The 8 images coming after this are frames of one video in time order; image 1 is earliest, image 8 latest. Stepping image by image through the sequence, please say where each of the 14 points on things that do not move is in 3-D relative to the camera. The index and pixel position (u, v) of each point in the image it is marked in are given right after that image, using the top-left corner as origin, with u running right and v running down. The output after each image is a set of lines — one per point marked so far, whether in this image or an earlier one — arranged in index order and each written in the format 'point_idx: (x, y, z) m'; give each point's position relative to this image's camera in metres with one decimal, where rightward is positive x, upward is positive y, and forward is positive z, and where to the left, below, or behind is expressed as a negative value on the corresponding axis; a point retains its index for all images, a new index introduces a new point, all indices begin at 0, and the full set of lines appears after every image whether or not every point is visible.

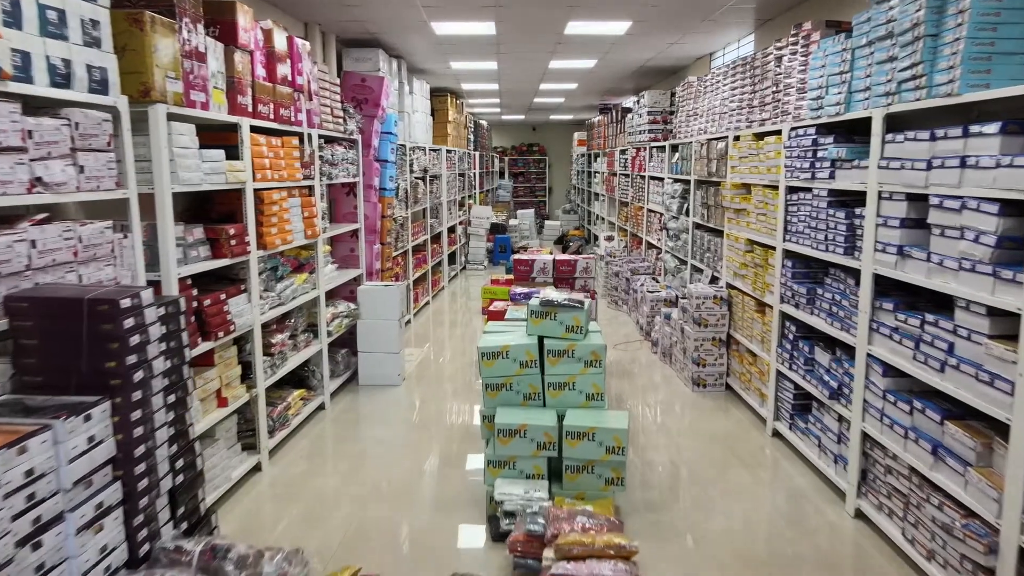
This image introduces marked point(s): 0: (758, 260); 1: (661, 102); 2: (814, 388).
0: (+1.4, +0.1, +4.2) m
1: (+1.5, +1.8, +7.3) m
2: (+1.4, -0.5, +3.5) m
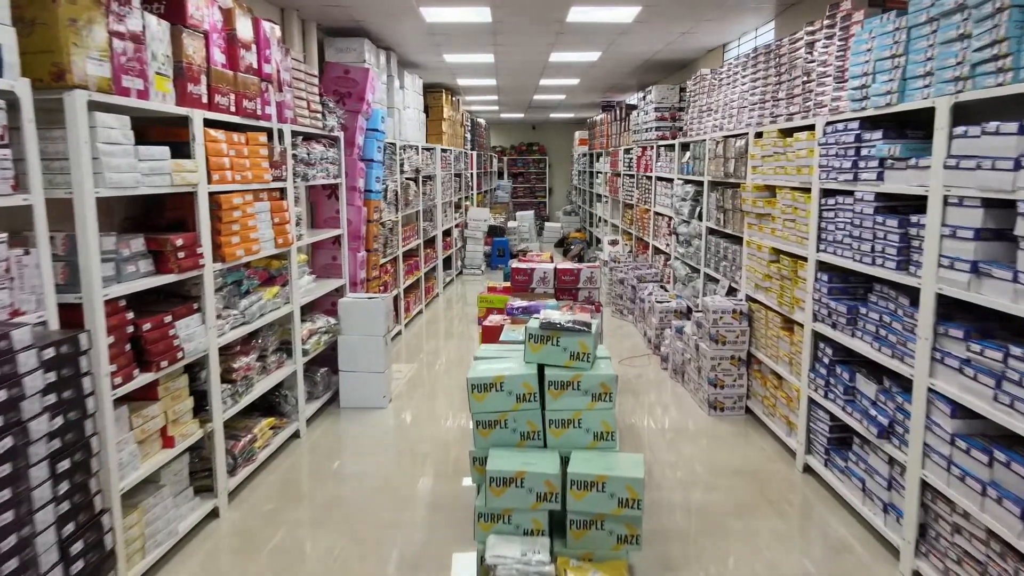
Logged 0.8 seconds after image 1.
0: (+1.4, +0.1, +3.7) m
1: (+1.5, +1.8, +6.9) m
2: (+1.4, -0.5, +3.0) m
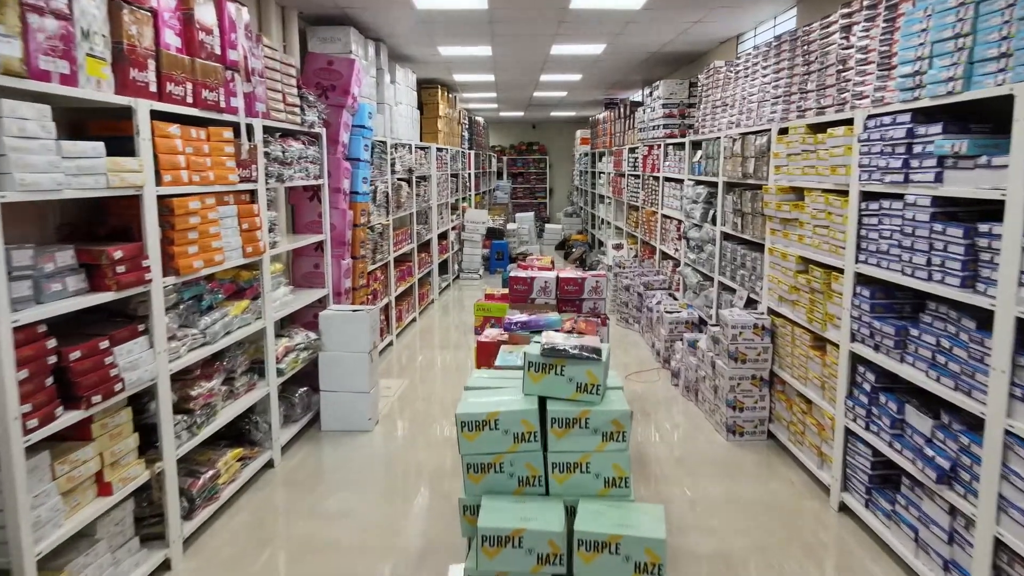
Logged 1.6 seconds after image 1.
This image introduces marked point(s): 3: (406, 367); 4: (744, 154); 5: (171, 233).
0: (+1.4, 0.0, +3.3) m
1: (+1.4, +1.7, +6.4) m
2: (+1.4, -0.6, +2.6) m
3: (-0.8, -0.6, +5.7) m
4: (+1.3, +0.8, +4.3) m
5: (-1.2, +0.2, +2.7) m
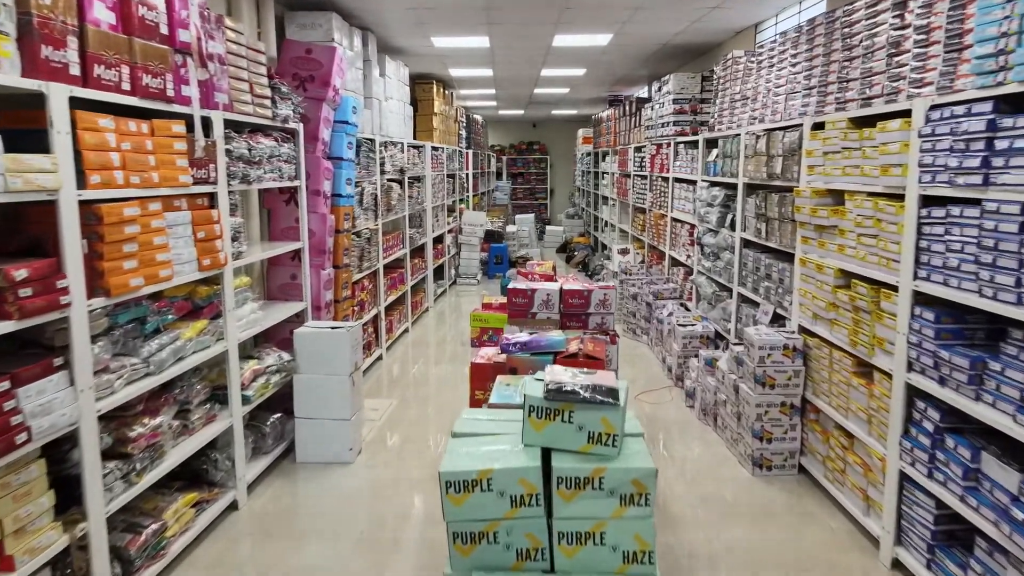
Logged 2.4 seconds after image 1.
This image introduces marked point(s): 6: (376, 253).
0: (+1.3, -0.1, +2.9) m
1: (+1.4, +1.6, +6.0) m
2: (+1.4, -0.7, +2.1) m
3: (-0.8, -0.7, +5.3) m
4: (+1.3, +0.7, +3.9) m
5: (-1.2, +0.1, +2.3) m
6: (-1.0, +0.3, +5.5) m
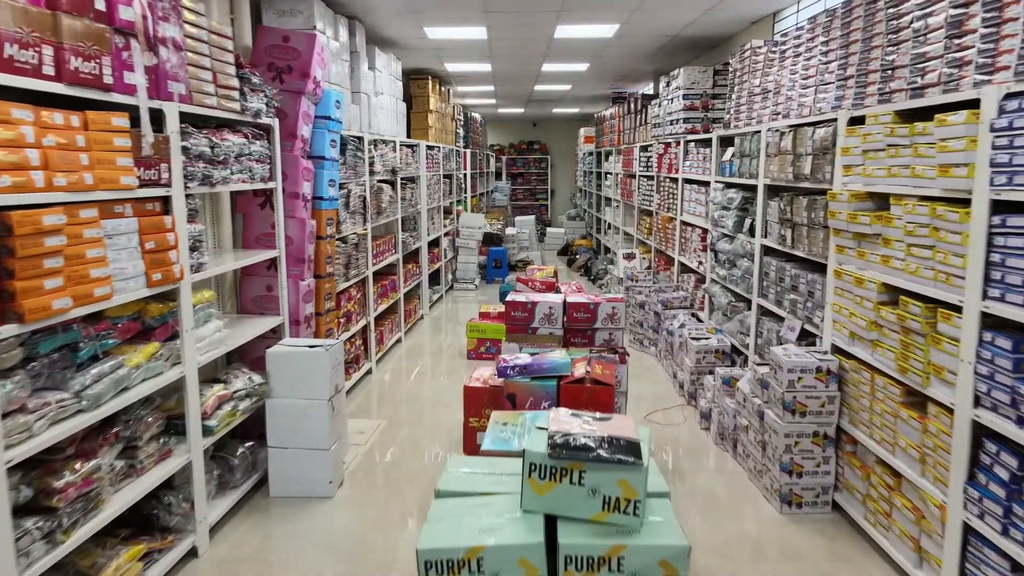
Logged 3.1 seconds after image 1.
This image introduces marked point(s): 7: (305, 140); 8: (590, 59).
0: (+1.3, -0.1, +2.5) m
1: (+1.4, +1.6, +5.6) m
2: (+1.4, -0.7, +1.8) m
3: (-0.8, -0.7, +4.9) m
4: (+1.3, +0.6, +3.5) m
5: (-1.3, +0.1, +1.9) m
6: (-1.0, +0.2, +5.1) m
7: (-1.1, +0.8, +3.8) m
8: (+0.7, +2.2, +7.1) m
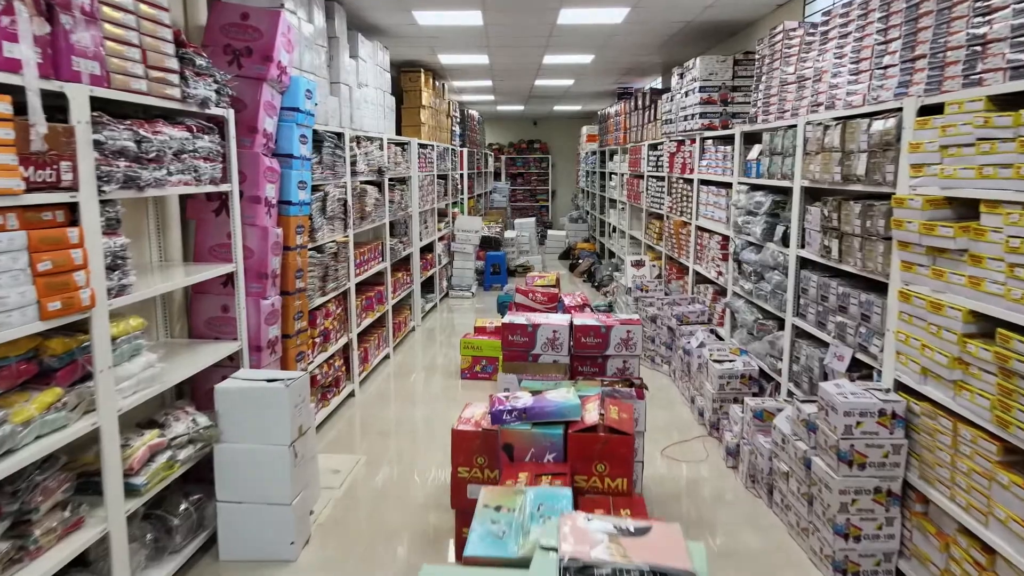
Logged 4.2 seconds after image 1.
0: (+1.3, -0.2, +2.0) m
1: (+1.4, +1.5, +5.1) m
2: (+1.4, -0.8, +1.2) m
3: (-0.8, -0.8, +4.4) m
4: (+1.3, +0.6, +2.9) m
5: (-1.3, 0.0, +1.3) m
6: (-1.0, +0.1, +4.6) m
7: (-1.1, +0.7, +3.3) m
8: (+0.7, +2.1, +6.6) m
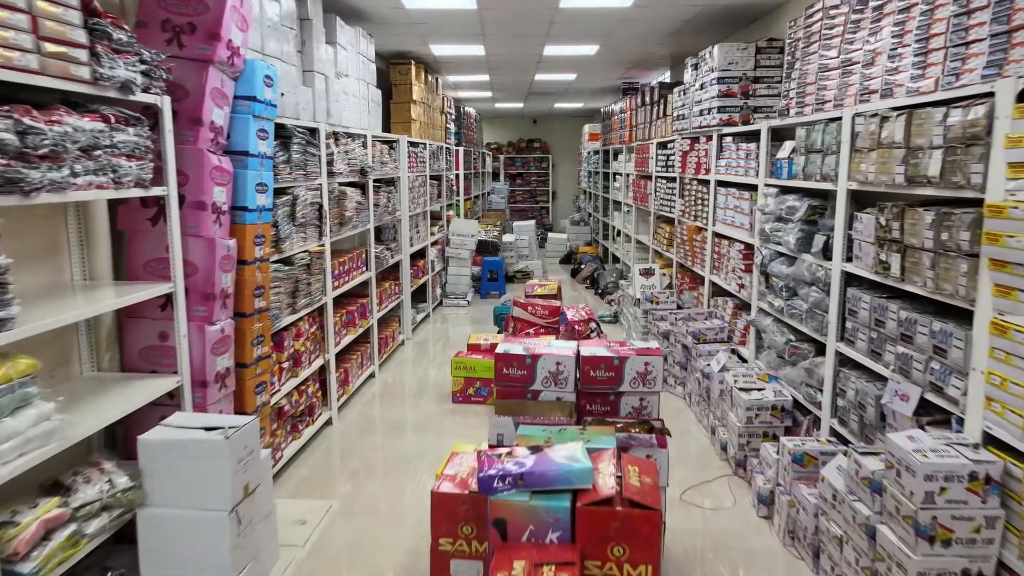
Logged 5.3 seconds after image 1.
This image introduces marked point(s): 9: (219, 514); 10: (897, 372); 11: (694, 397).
0: (+1.3, -0.3, +1.4) m
1: (+1.4, +1.4, +4.6) m
2: (+1.3, -0.9, +0.7) m
3: (-0.9, -0.9, +3.9) m
4: (+1.3, +0.5, +2.4) m
5: (-1.3, -0.1, +0.8) m
6: (-1.0, 0.0, +4.1) m
7: (-1.1, +0.6, +2.7) m
8: (+0.7, +2.0, +6.0) m
9: (-0.9, -0.7, +2.2) m
10: (+1.3, -0.3, +2.5) m
11: (+1.0, -0.6, +4.3) m
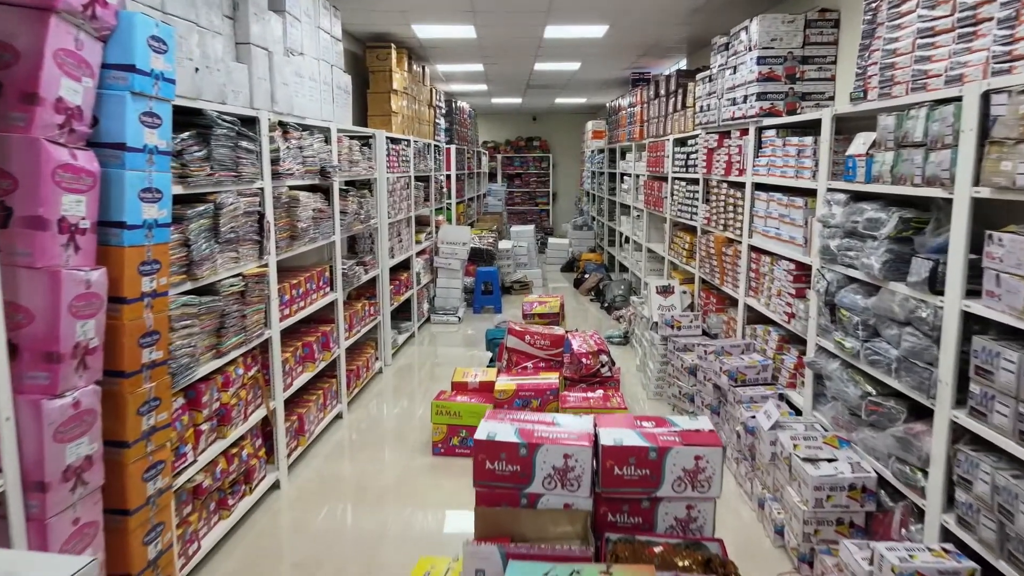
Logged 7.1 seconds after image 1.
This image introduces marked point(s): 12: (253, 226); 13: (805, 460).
0: (+1.3, -0.4, +0.6) m
1: (+1.4, +1.3, +3.7) m
2: (+1.3, -1.0, -0.1) m
3: (-0.9, -1.0, +3.0) m
4: (+1.3, +0.3, +1.6) m
5: (-1.3, -0.2, 0.0) m
6: (-1.1, -0.1, +3.2) m
7: (-1.1, +0.5, +1.9) m
8: (+0.7, +1.9, +5.2) m
9: (-0.9, -0.8, +1.3) m
10: (+1.3, -0.4, +1.7) m
11: (+1.0, -0.8, +3.4) m
12: (-1.1, +0.3, +3.0) m
13: (+1.0, -0.6, +2.6) m
